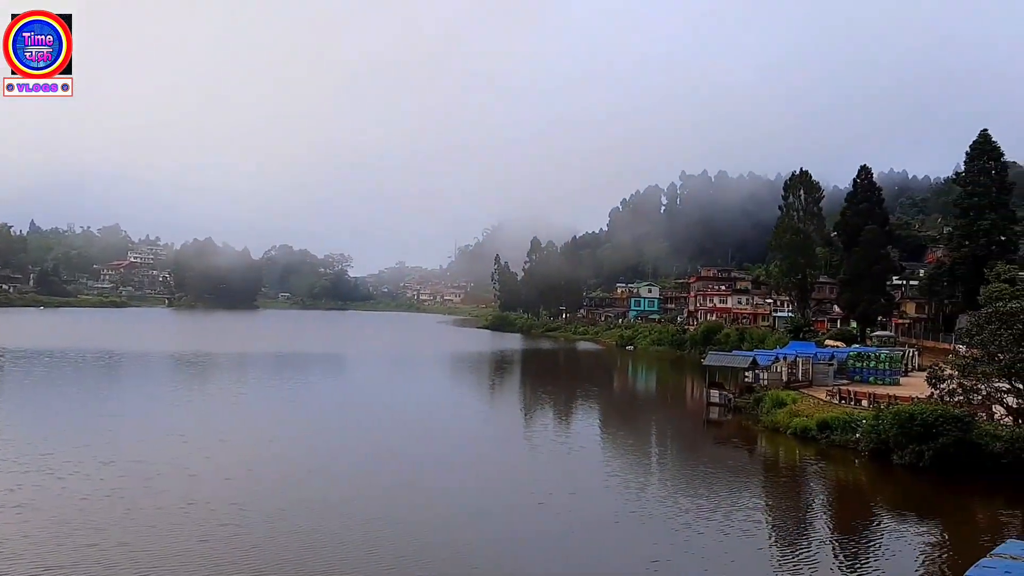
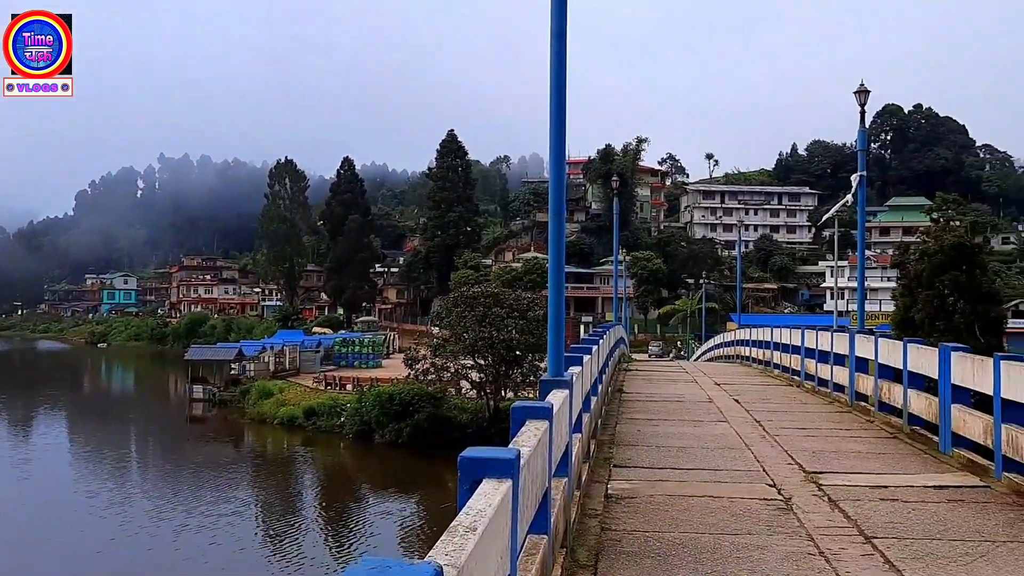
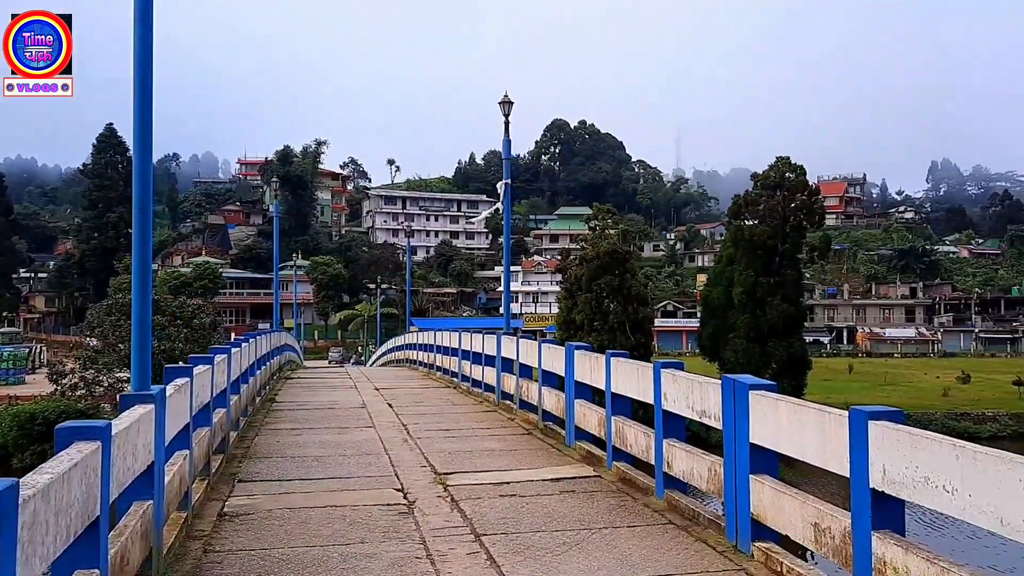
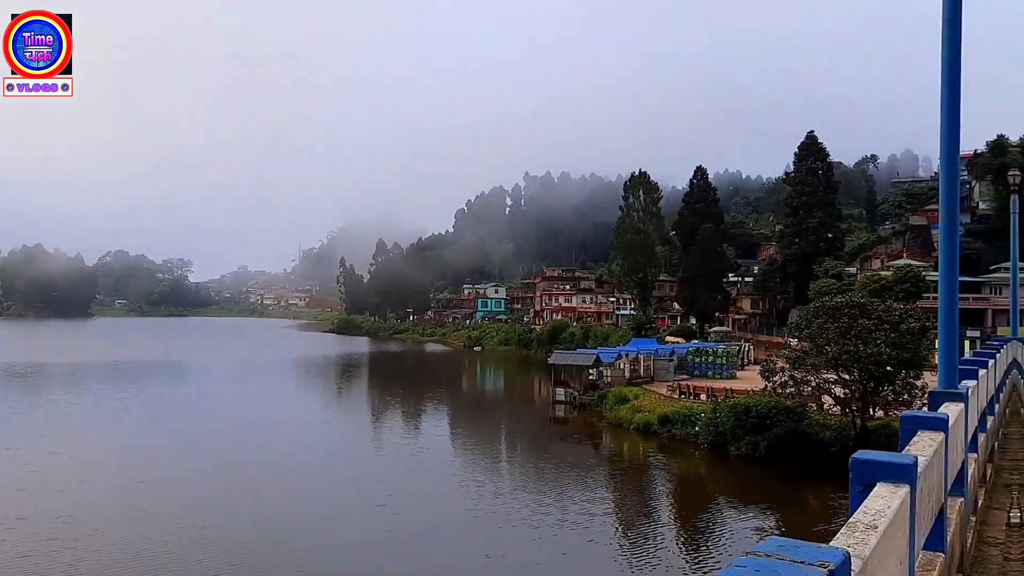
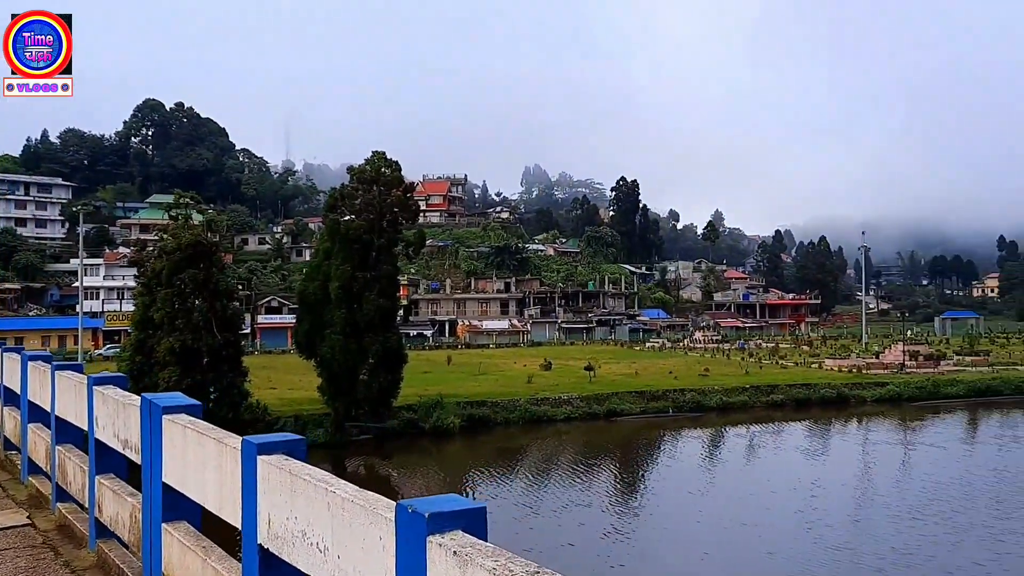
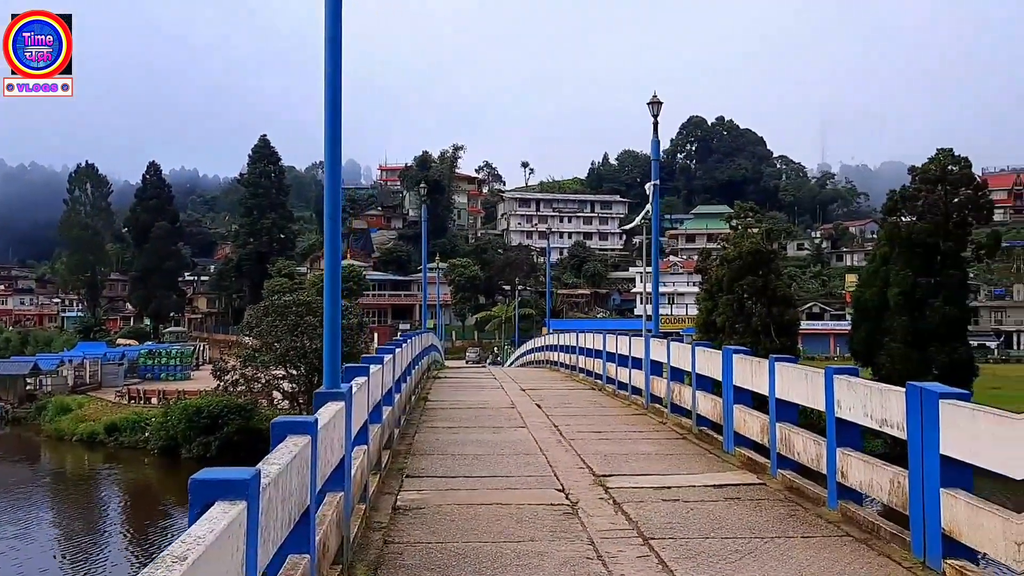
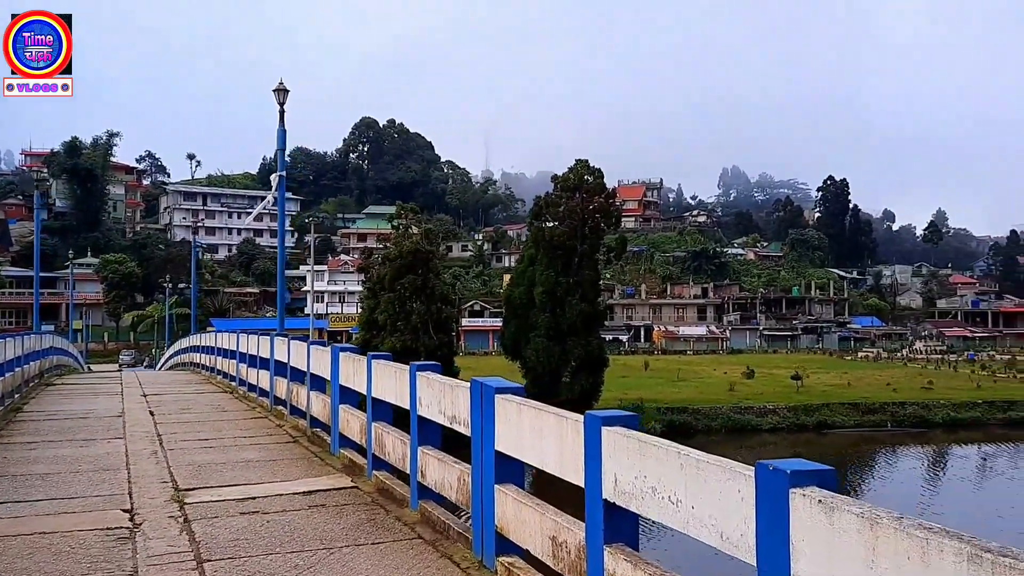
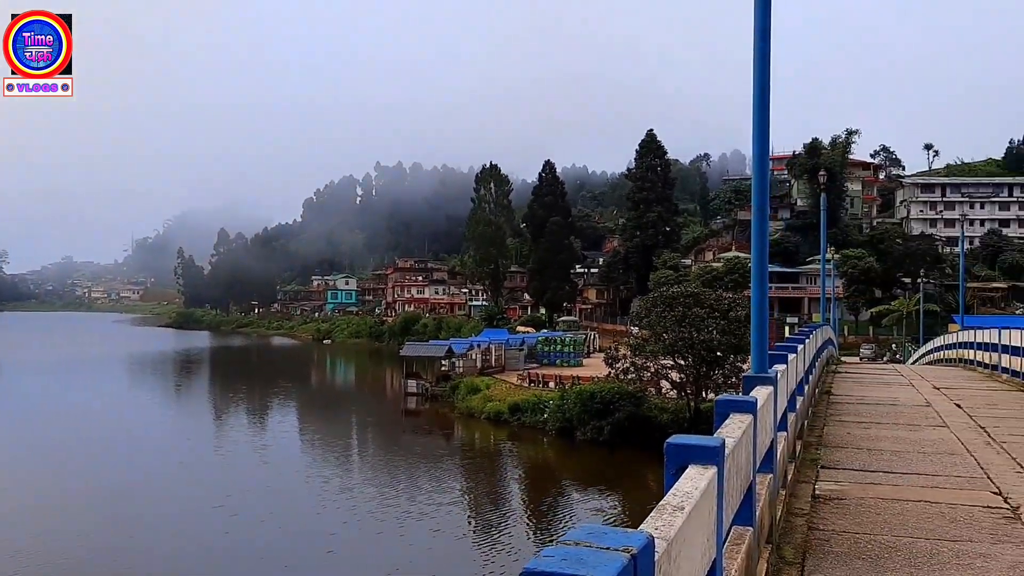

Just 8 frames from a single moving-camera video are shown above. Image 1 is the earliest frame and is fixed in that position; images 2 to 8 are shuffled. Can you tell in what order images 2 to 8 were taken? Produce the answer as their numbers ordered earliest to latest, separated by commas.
4, 8, 2, 6, 3, 7, 5
